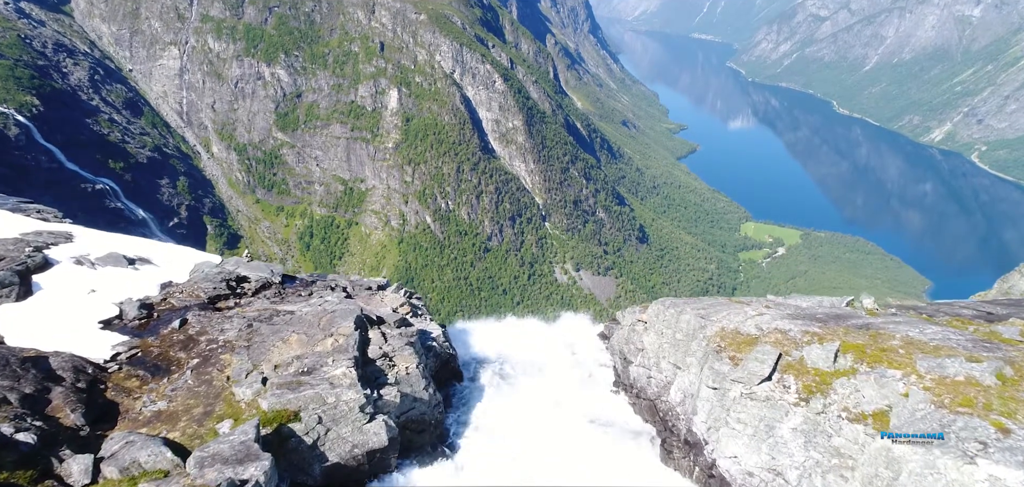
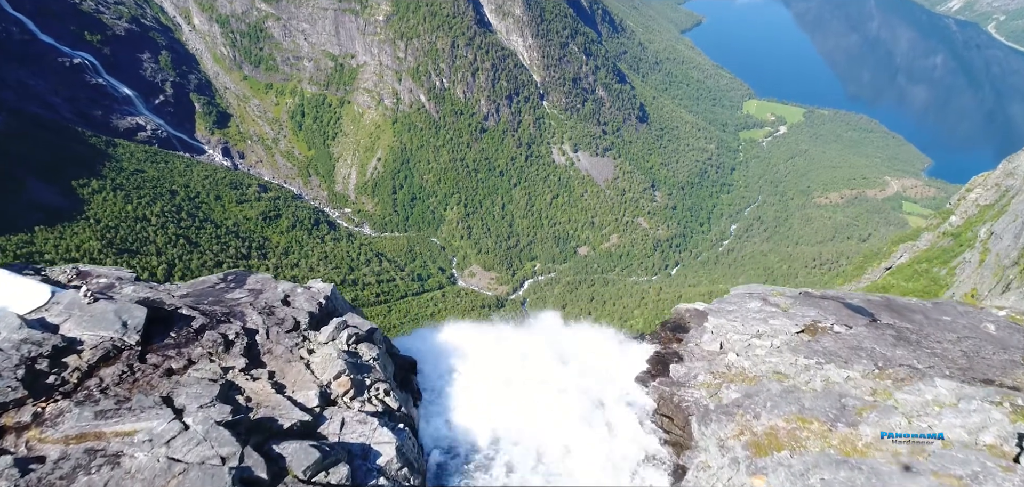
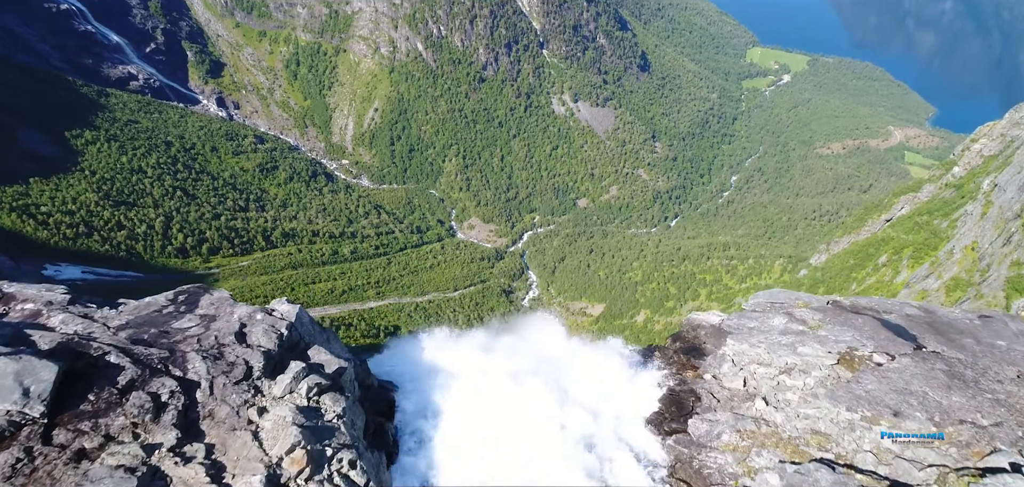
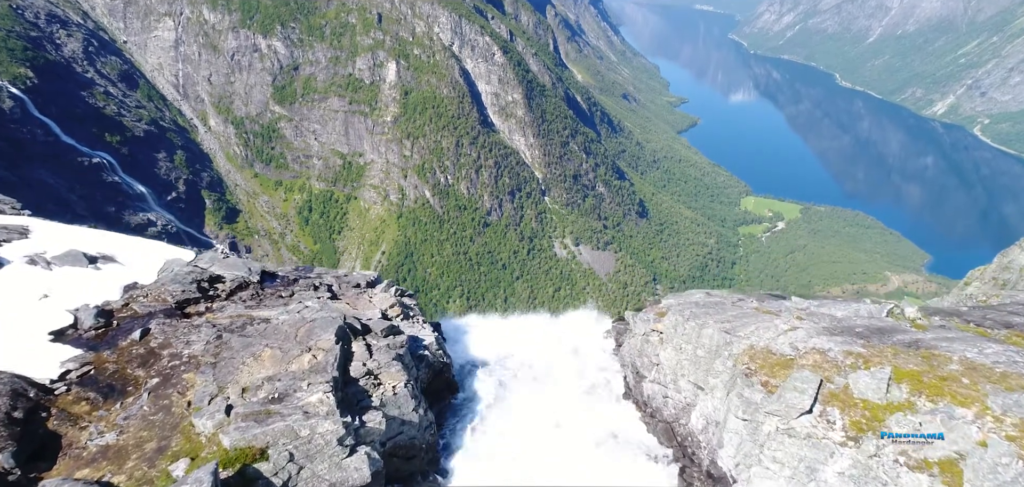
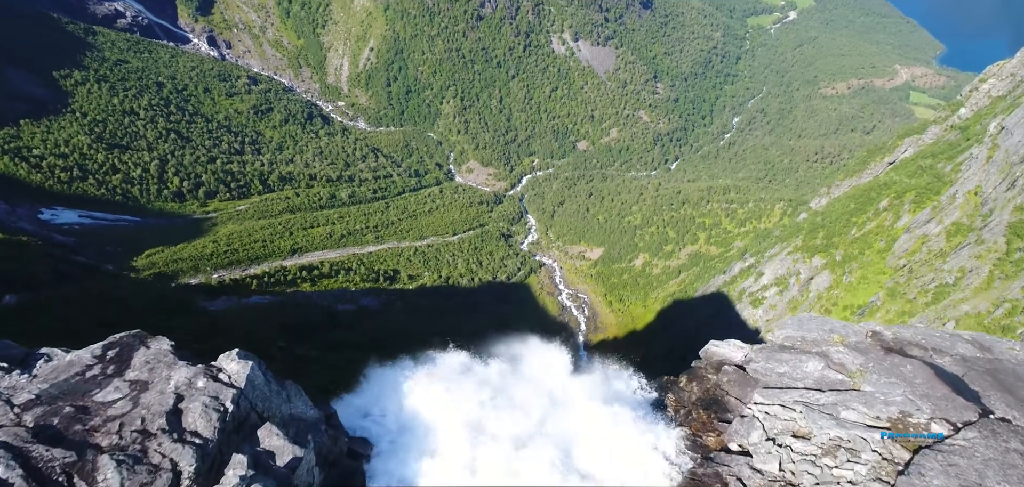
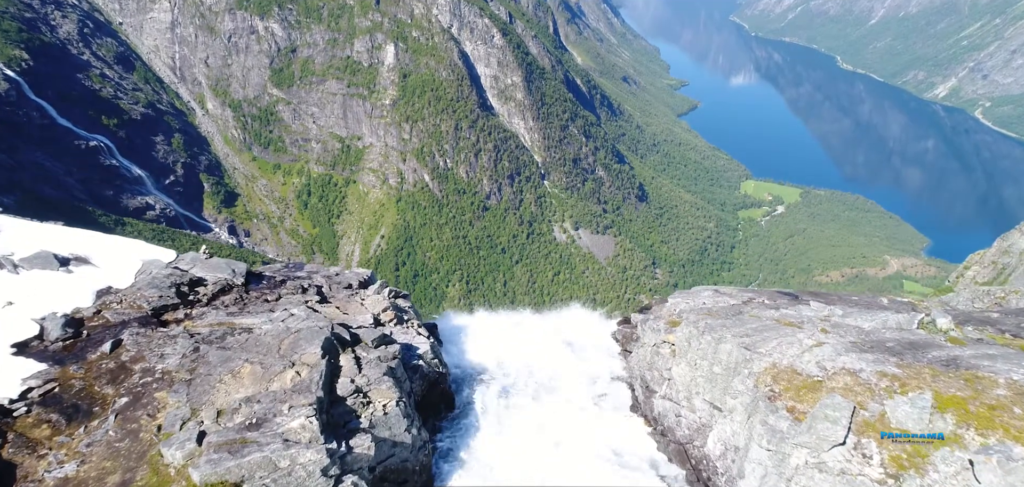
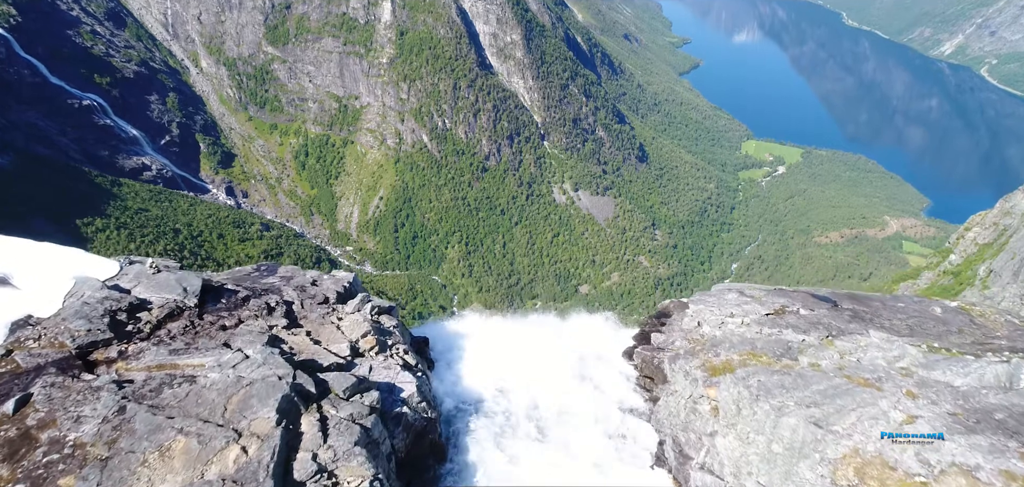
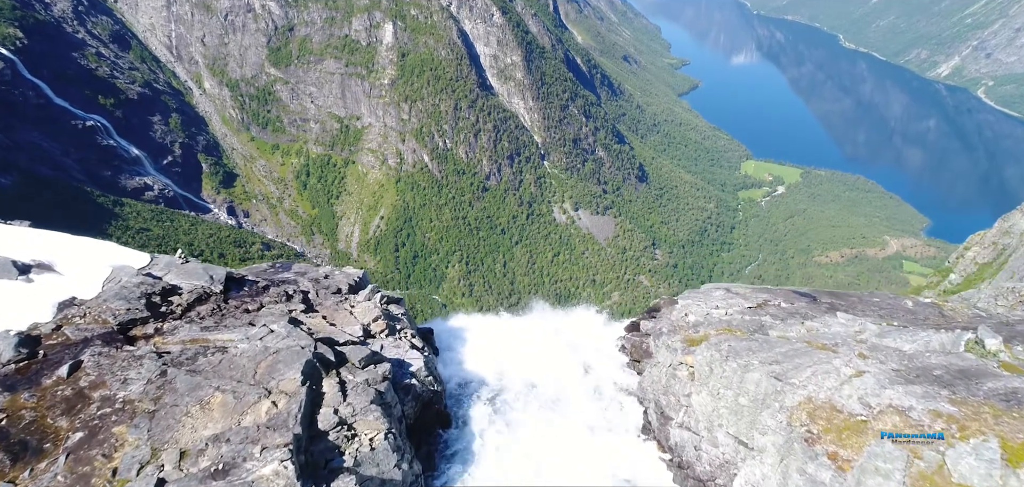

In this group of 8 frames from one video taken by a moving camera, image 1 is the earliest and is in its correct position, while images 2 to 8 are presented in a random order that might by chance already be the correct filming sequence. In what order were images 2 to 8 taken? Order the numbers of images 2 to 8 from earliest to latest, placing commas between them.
4, 6, 8, 7, 2, 3, 5
